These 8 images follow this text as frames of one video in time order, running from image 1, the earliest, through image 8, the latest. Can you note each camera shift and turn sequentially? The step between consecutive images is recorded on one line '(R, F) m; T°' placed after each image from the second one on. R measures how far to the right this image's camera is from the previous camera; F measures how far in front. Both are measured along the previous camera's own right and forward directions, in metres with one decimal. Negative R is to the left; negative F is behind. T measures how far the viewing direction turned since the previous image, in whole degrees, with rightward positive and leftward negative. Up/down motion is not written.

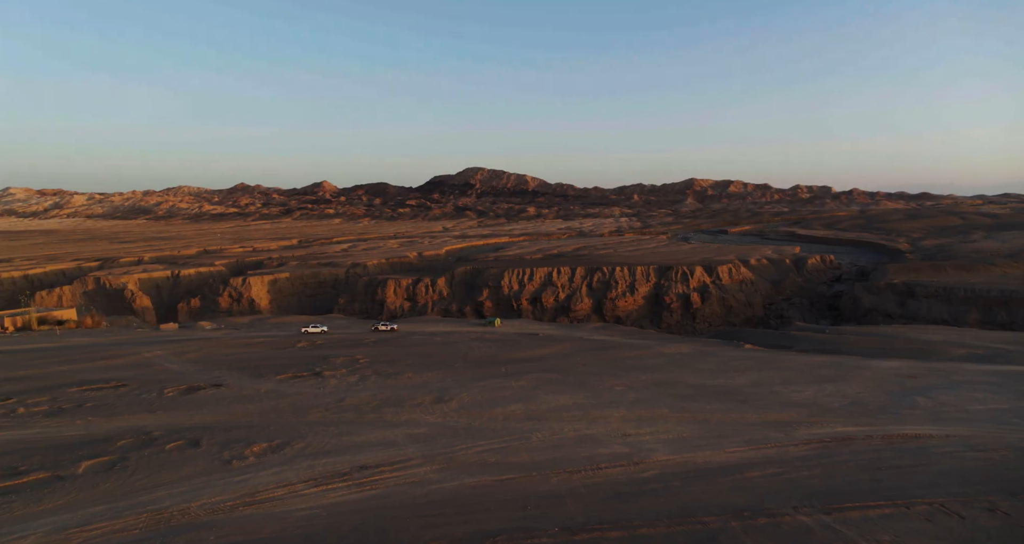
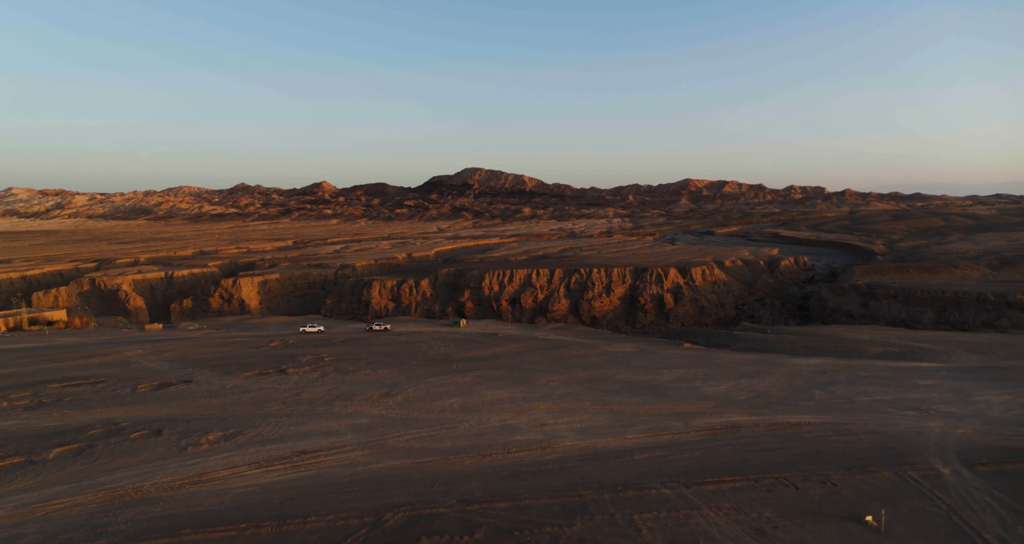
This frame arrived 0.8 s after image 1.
(+1.2, -1.1) m; 0°
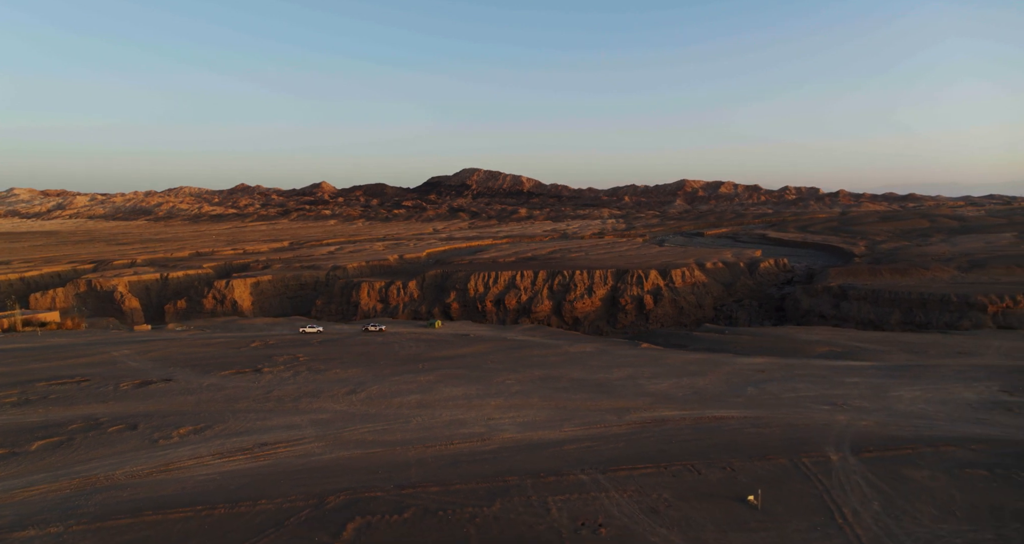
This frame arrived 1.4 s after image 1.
(+0.9, -0.9) m; 0°
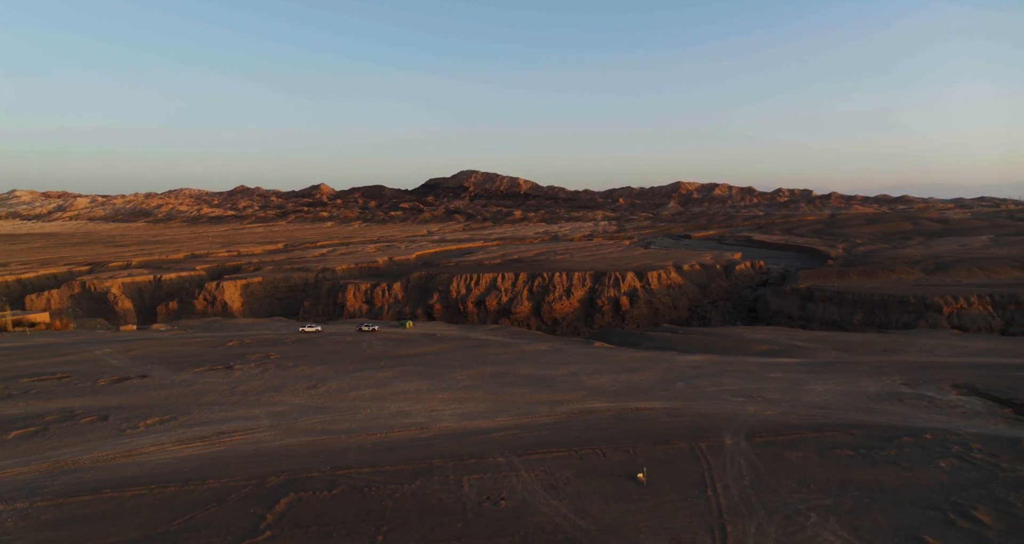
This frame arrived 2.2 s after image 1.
(+1.1, -1.0) m; 0°
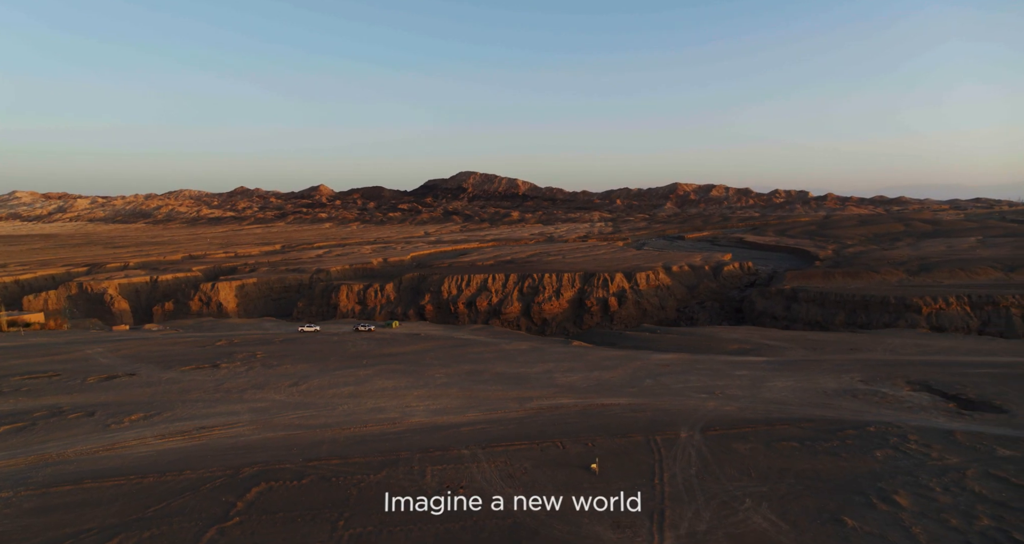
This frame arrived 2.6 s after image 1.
(+0.6, -0.5) m; 0°
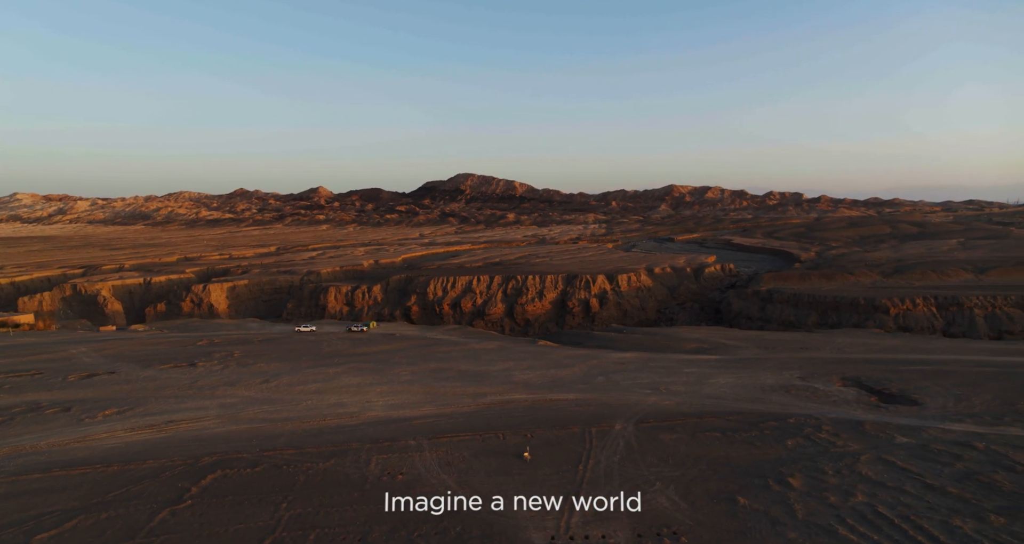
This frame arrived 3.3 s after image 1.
(+0.9, -0.7) m; 0°
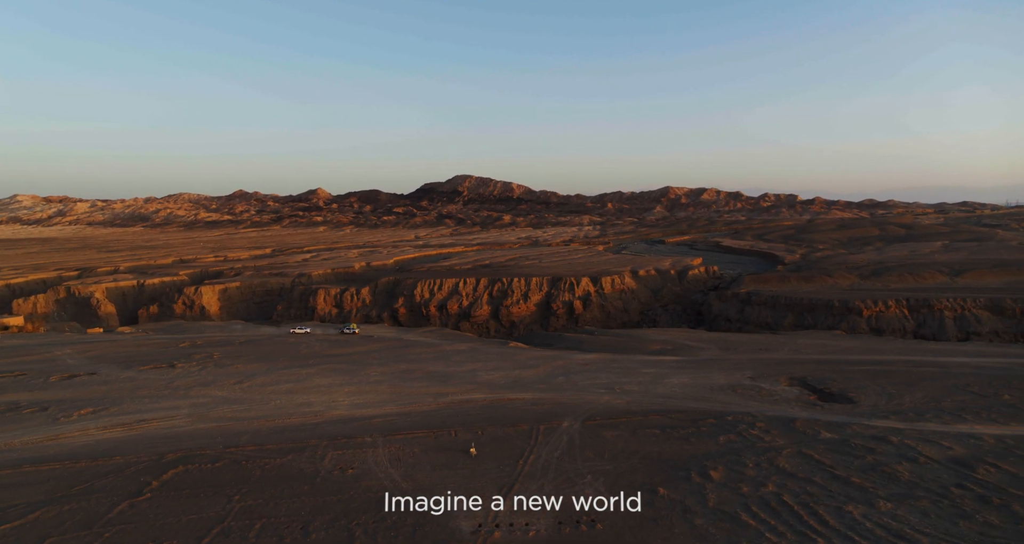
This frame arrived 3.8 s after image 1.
(+0.9, -0.5) m; 0°
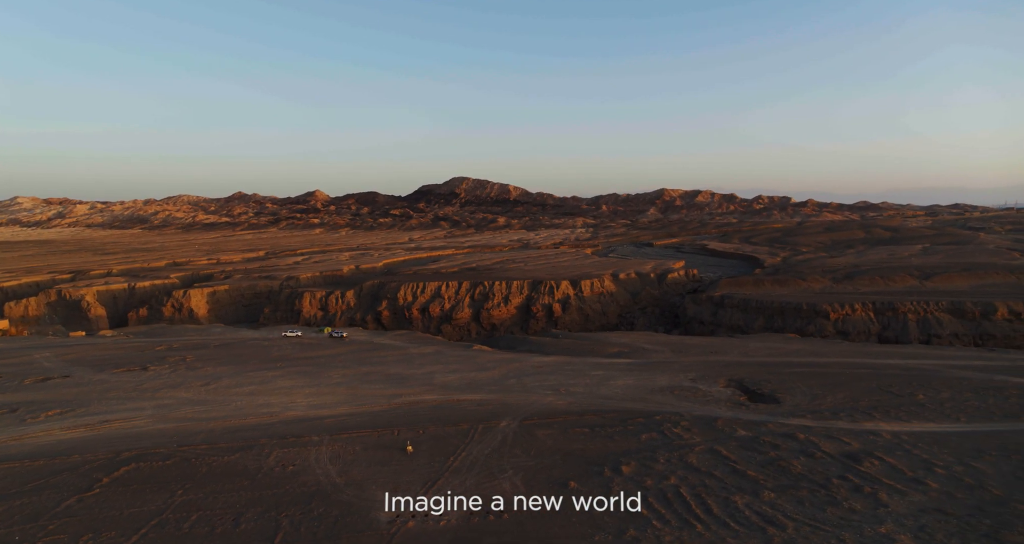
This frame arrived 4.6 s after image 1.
(+1.1, -0.6) m; 0°
